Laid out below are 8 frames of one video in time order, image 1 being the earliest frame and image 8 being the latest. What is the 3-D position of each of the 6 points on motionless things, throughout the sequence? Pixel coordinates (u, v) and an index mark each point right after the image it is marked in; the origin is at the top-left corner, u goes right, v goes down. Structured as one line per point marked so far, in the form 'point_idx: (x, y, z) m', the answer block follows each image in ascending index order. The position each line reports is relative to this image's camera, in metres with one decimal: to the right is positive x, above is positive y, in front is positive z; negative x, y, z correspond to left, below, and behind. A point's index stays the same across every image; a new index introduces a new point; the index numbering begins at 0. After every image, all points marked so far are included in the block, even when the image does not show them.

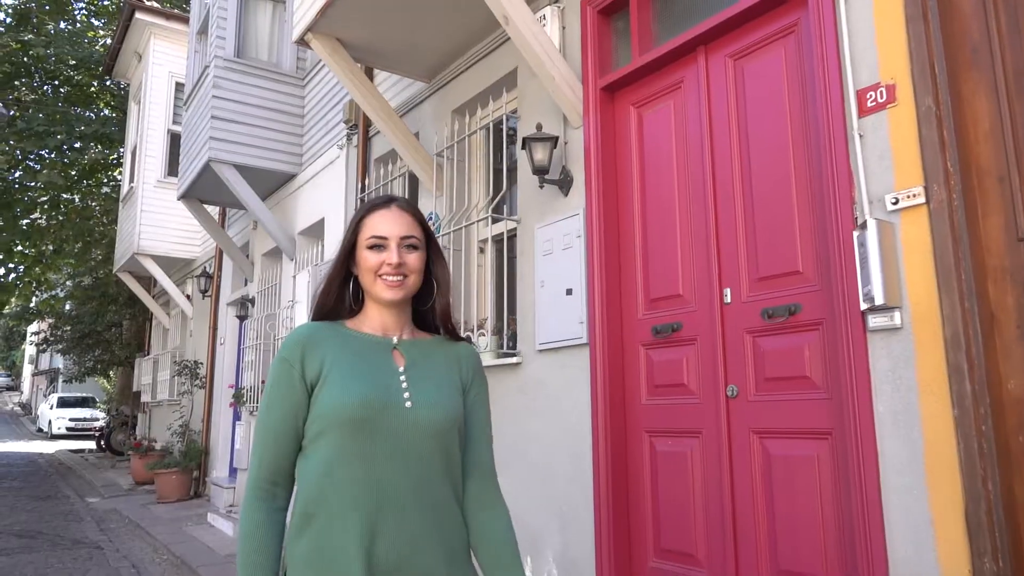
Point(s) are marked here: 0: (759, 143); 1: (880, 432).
0: (+1.1, +0.7, +3.2) m
1: (+1.3, -0.5, +2.6) m
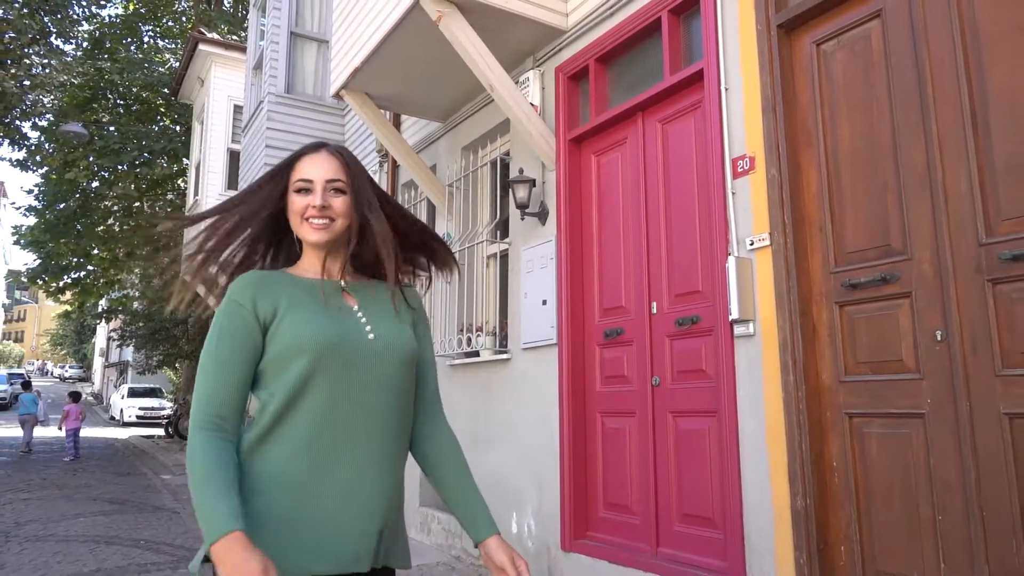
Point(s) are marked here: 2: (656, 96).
0: (+0.9, +0.6, +4.2) m
1: (+1.1, -0.6, +3.5) m
2: (+0.9, +1.1, +4.3) m
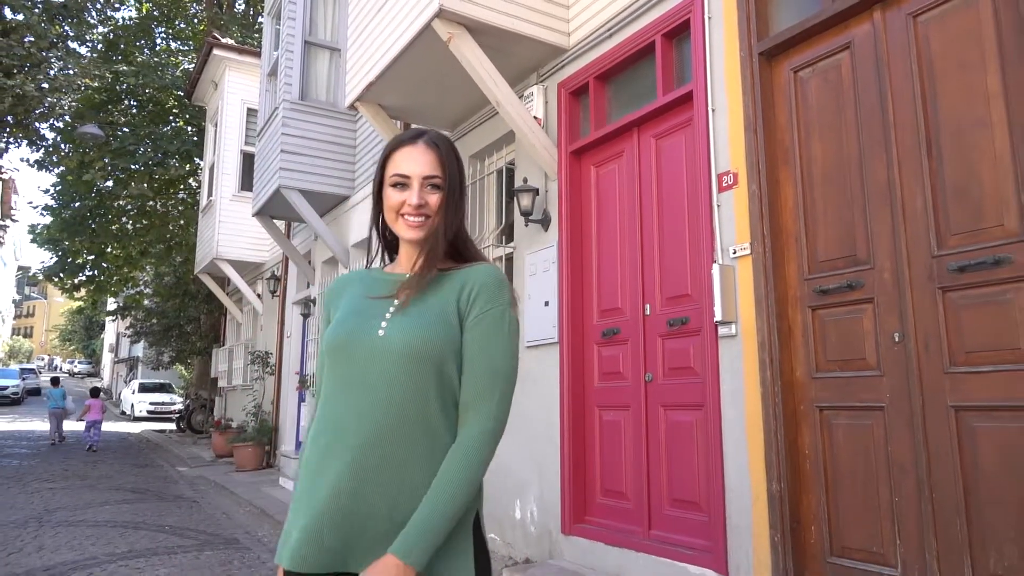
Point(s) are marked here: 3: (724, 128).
0: (+1.0, +0.5, +4.5) m
1: (+1.1, -0.6, +3.9) m
2: (+0.9, +1.1, +4.7) m
3: (+1.2, +0.9, +4.1) m
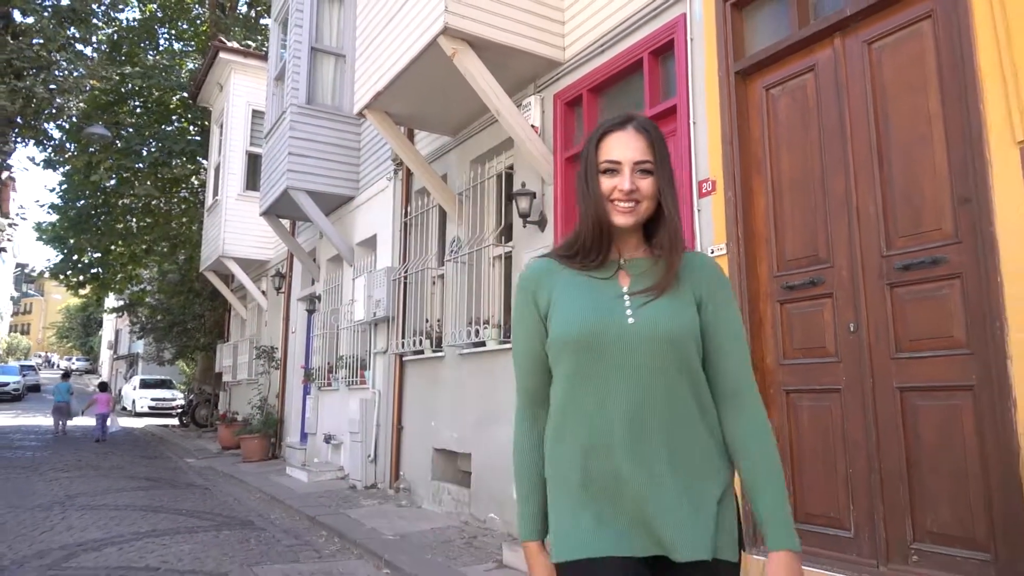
0: (+1.0, +0.6, +4.9) m
1: (+1.1, -0.6, +4.3) m
2: (+0.9, +1.1, +5.1) m
3: (+1.2, +0.9, +4.5) m
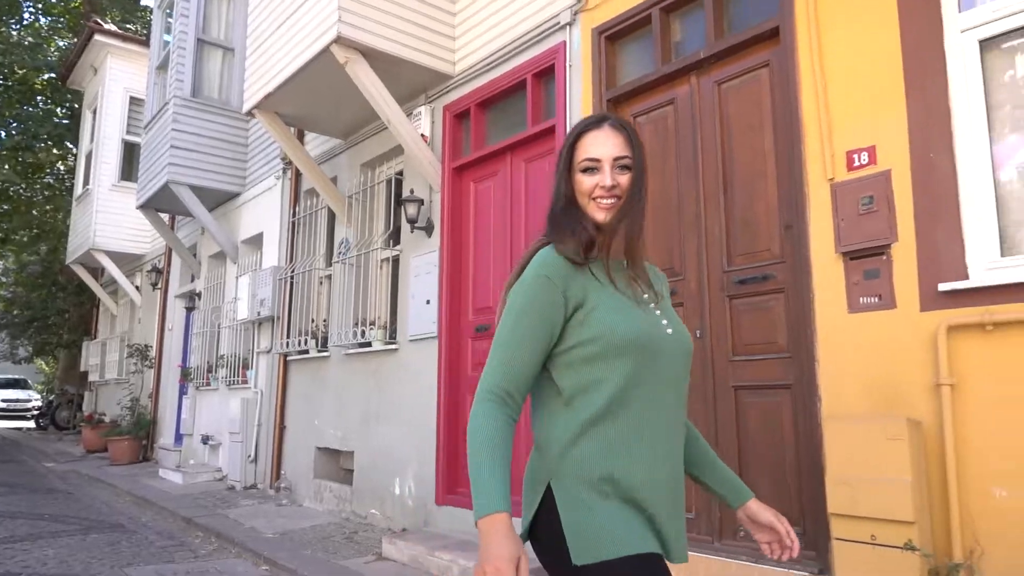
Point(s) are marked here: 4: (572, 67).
0: (+0.2, +0.5, +5.3) m
1: (+0.4, -0.6, +4.7) m
2: (+0.1, +1.1, +5.4) m
3: (+0.4, +0.9, +4.9) m
4: (+0.4, +1.5, +5.0) m
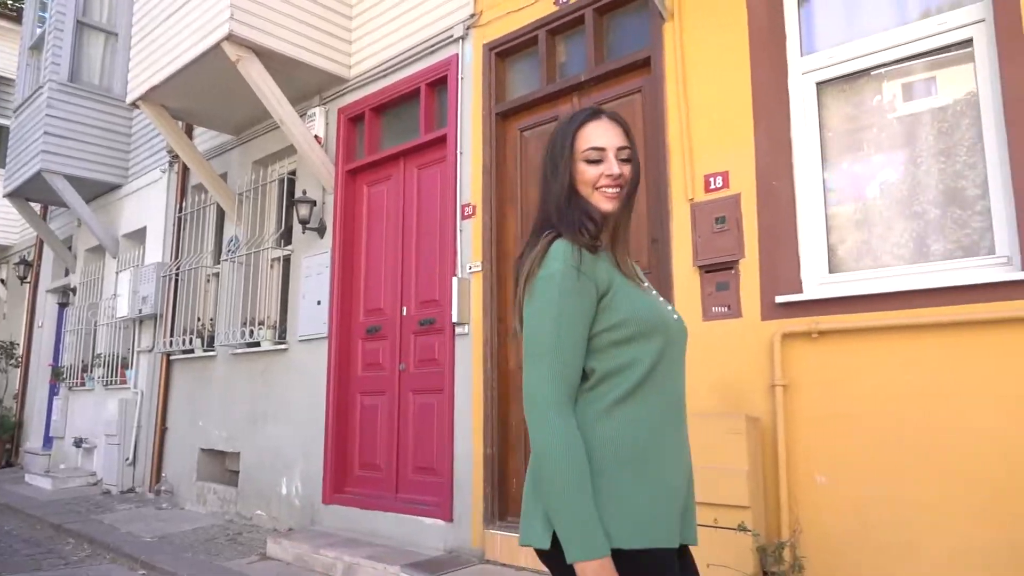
0: (-0.6, +0.5, +5.5) m
1: (-0.4, -0.7, +4.9) m
2: (-0.8, +1.1, +5.6) m
3: (-0.3, +0.8, +5.1) m
4: (-0.3, +1.5, +5.2) m
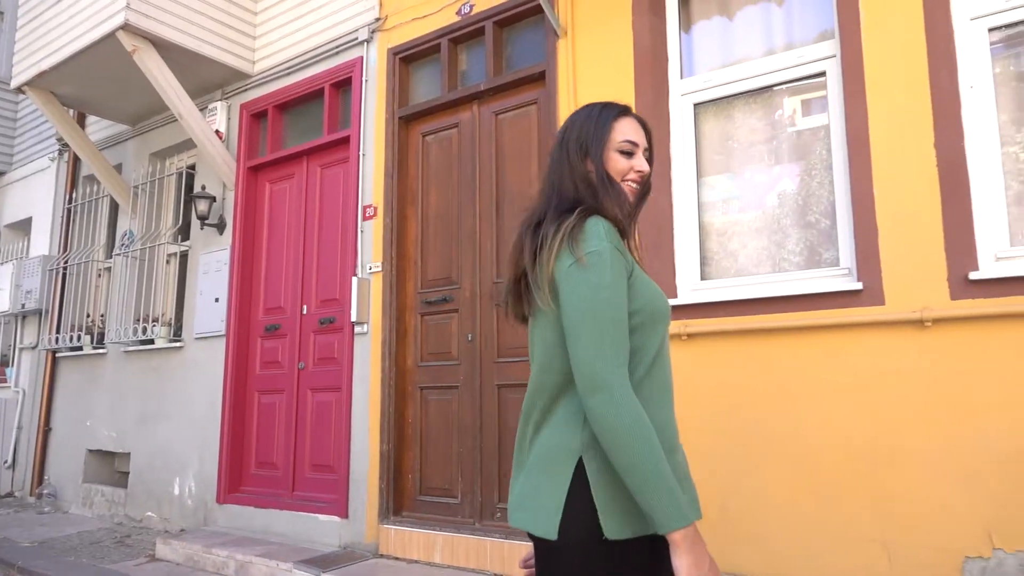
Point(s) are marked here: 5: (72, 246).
0: (-1.4, +0.5, +5.5) m
1: (-1.1, -0.7, +5.0) m
2: (-1.5, +1.1, +5.6) m
3: (-1.0, +0.8, +5.2) m
4: (-1.0, +1.5, +5.3) m
5: (-4.6, +0.4, +7.7) m
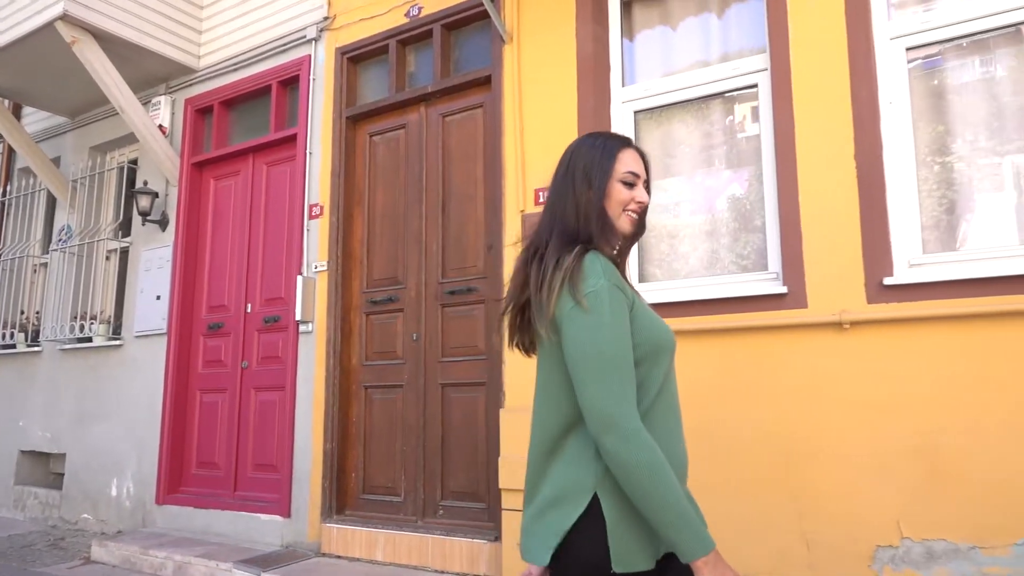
0: (-1.8, +0.5, +5.5) m
1: (-1.4, -0.7, +5.0) m
2: (-1.9, +1.1, +5.6) m
3: (-1.4, +0.8, +5.2) m
4: (-1.4, +1.5, +5.3) m
5: (-5.1, +0.5, +7.4) m
